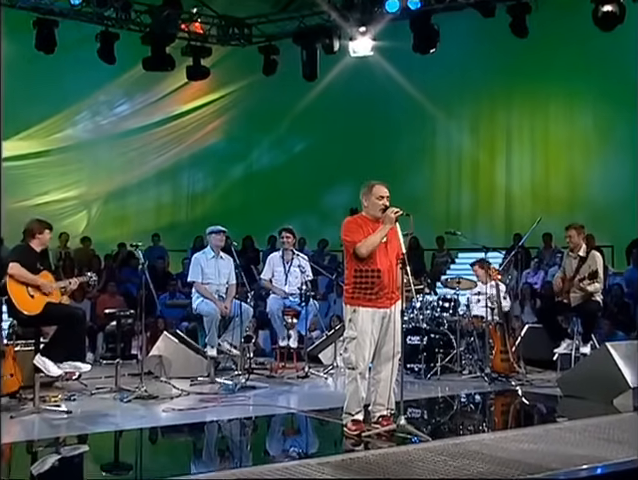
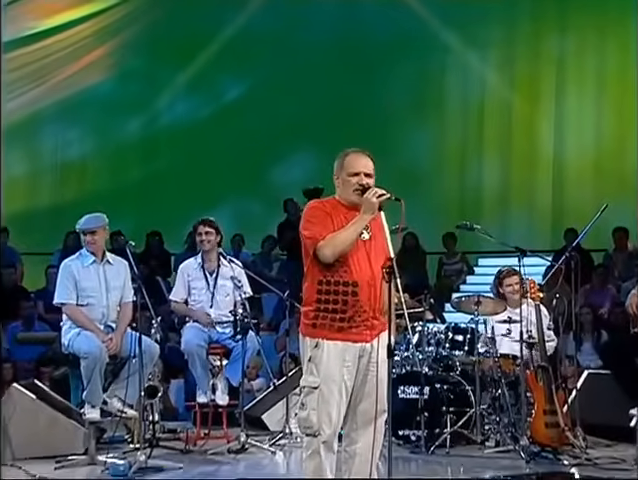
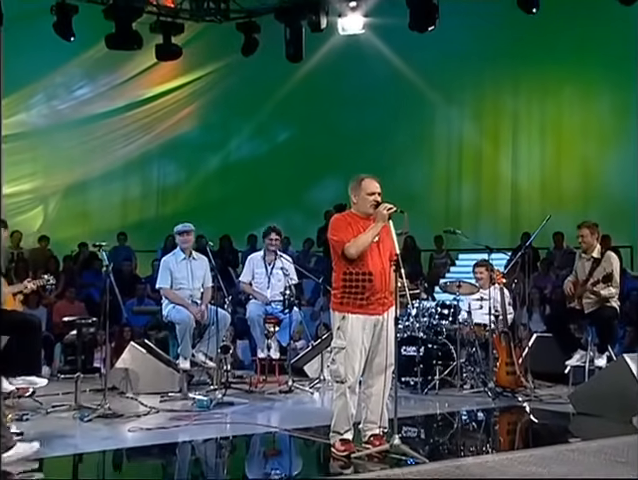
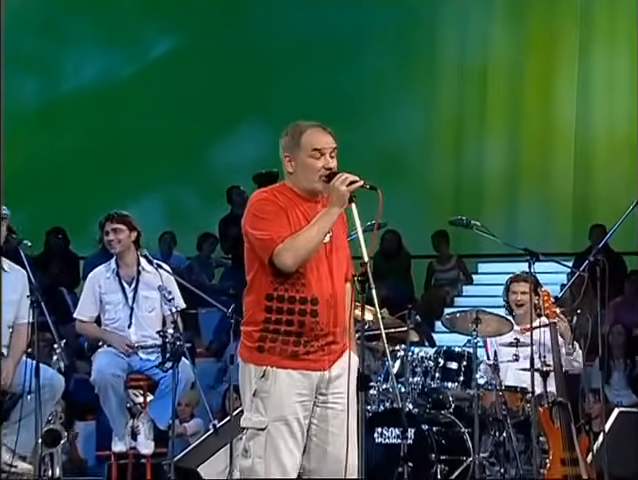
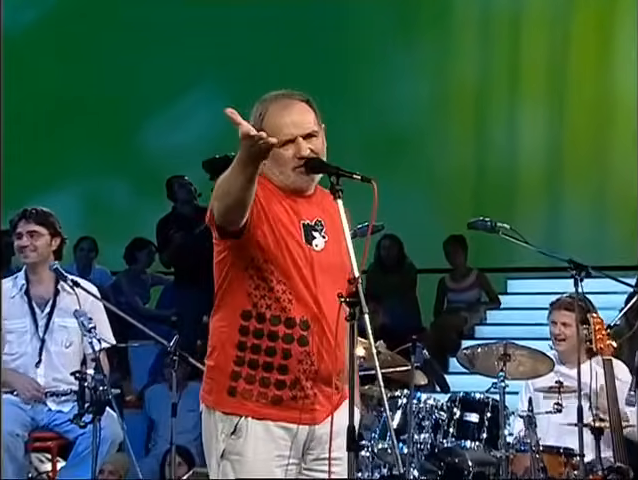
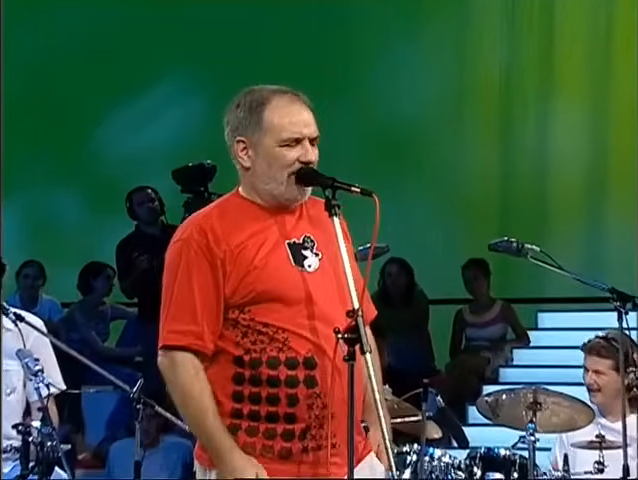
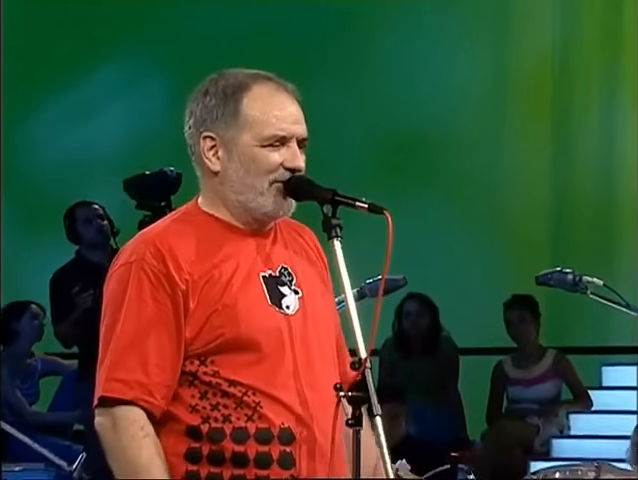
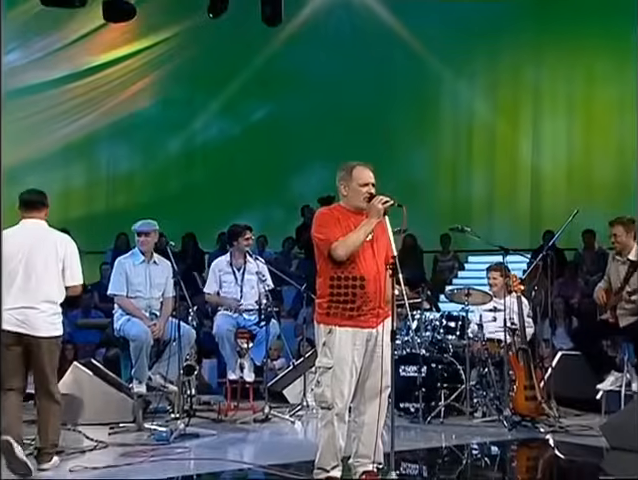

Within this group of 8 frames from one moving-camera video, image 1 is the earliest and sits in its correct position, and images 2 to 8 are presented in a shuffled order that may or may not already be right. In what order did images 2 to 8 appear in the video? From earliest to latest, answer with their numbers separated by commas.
3, 8, 2, 4, 5, 6, 7
